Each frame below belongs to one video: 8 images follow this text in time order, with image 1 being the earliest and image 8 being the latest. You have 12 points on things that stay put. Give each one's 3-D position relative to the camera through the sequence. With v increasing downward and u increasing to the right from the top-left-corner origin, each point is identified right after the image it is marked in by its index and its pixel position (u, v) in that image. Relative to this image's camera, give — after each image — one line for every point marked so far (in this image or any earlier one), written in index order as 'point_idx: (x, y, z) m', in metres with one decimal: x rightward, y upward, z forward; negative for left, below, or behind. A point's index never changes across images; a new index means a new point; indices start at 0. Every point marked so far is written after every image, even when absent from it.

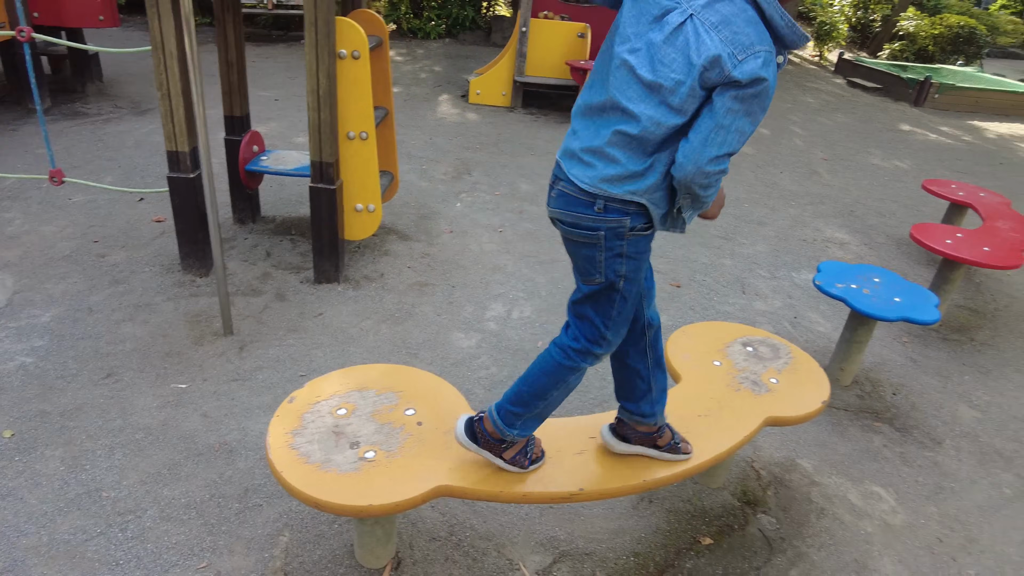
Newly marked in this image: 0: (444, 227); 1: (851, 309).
0: (-0.4, +0.4, +4.2) m
1: (+1.3, -0.1, +2.6) m
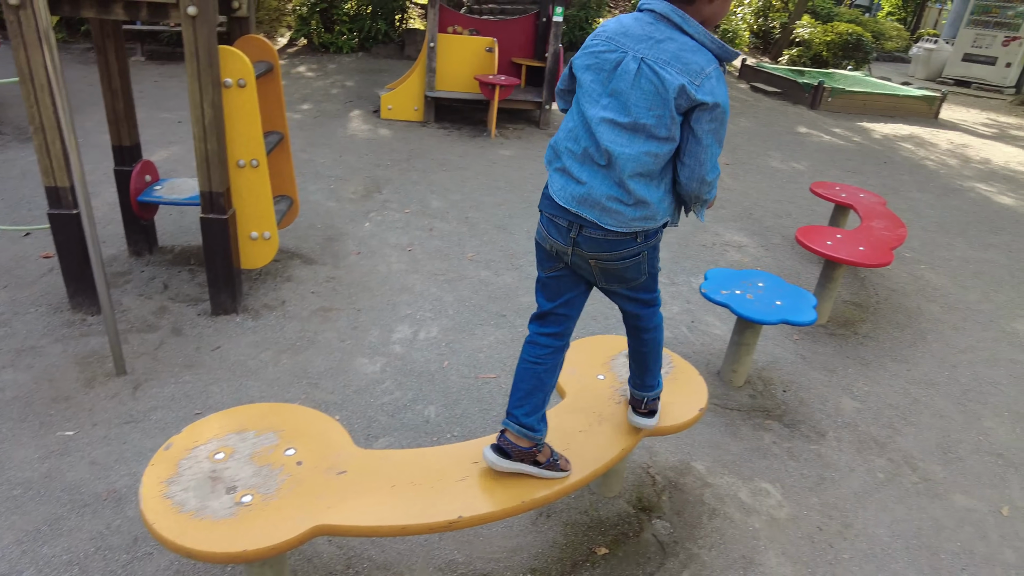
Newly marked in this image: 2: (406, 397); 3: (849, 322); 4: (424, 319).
0: (-1.0, +0.2, +4.1) m
1: (+0.9, -0.1, +2.7) m
2: (-0.4, -0.4, +2.7) m
3: (+1.9, -0.2, +3.8) m
4: (-0.4, -0.2, +3.3) m
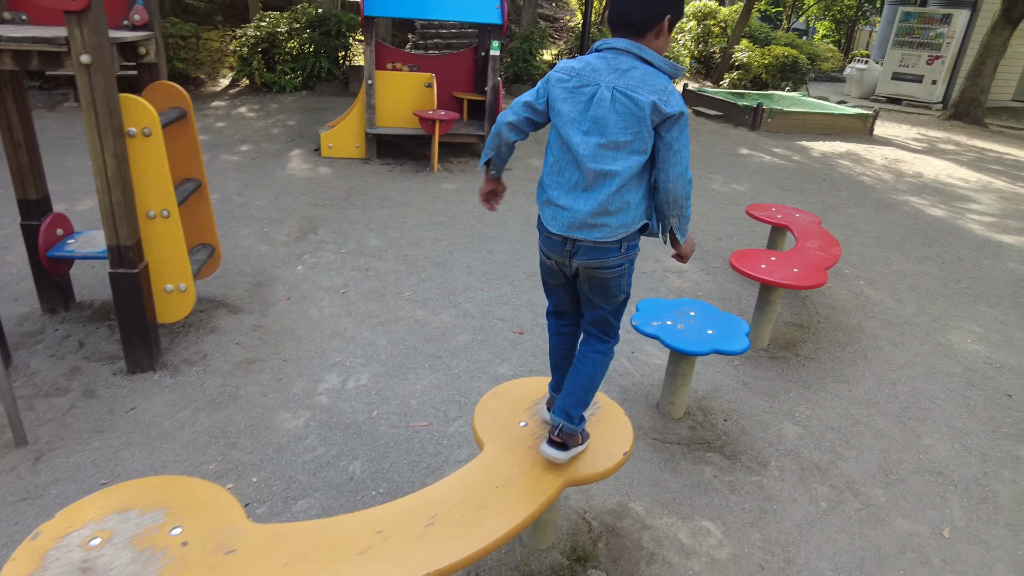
0: (-1.4, 0.0, +4.0) m
1: (+0.6, -0.2, +2.6) m
2: (-0.7, -0.6, +2.6) m
3: (+1.6, -0.3, +3.8) m
4: (-0.8, -0.4, +3.2) m
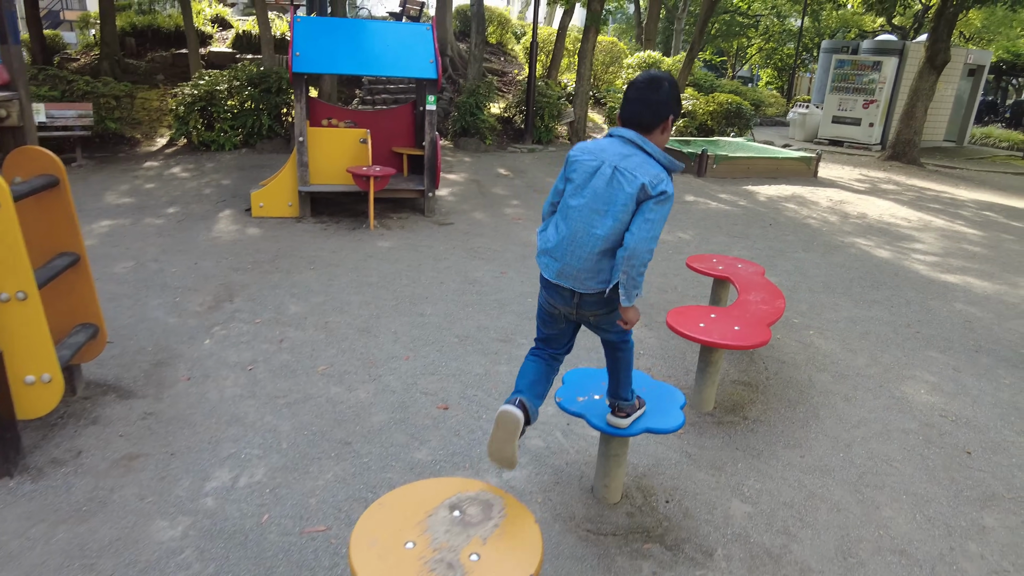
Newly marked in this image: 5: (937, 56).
0: (-1.8, -0.5, +3.6) m
1: (+0.3, -0.5, +2.3) m
2: (-1.0, -0.9, +2.2) m
3: (+1.2, -0.6, +3.5) m
4: (-1.1, -0.7, +2.8) m
5: (+8.5, +4.6, +13.4) m
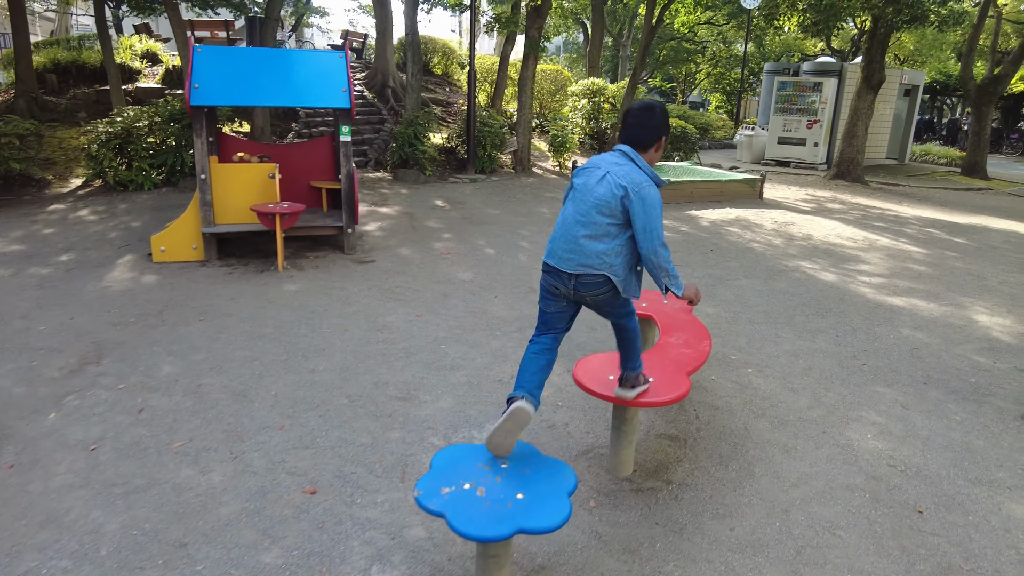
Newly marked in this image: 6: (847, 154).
0: (-2.3, -0.8, +3.0) m
1: (-0.2, -0.7, +1.9) m
2: (-1.4, -1.2, +1.6) m
3: (+0.7, -0.8, +3.1) m
4: (-1.6, -1.0, +2.3) m
5: (+7.3, +4.3, +13.5) m
6: (+7.1, +2.8, +14.3) m
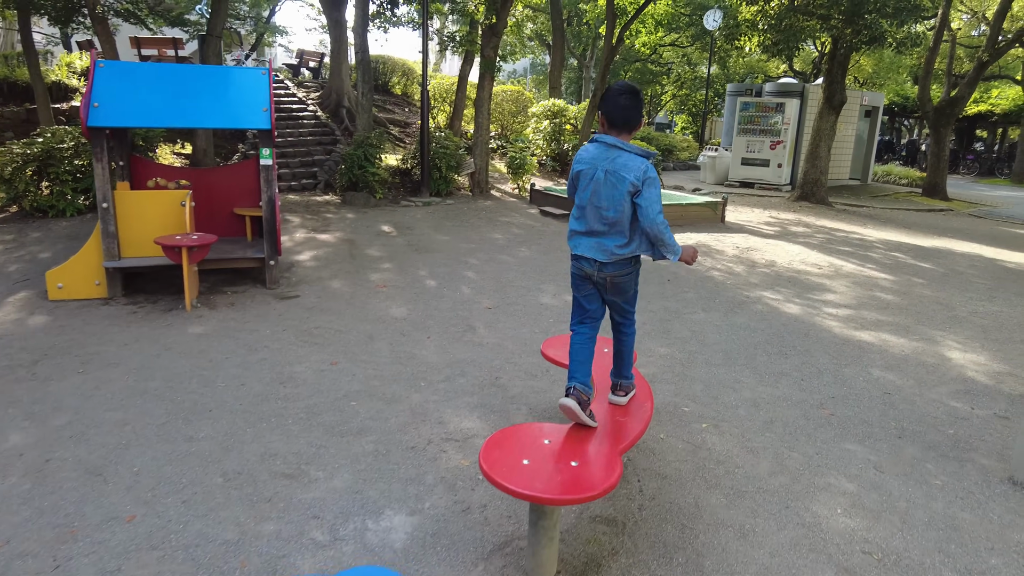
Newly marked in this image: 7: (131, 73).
0: (-2.6, -1.0, +2.3) m
1: (-0.5, -0.9, +1.3) m
2: (-1.7, -1.4, +1.0) m
3: (+0.3, -1.0, +2.5) m
4: (-1.9, -1.2, +1.6) m
5: (+6.4, +3.8, +13.3) m
6: (+6.3, +2.4, +14.1) m
7: (-3.3, +1.9, +5.8) m
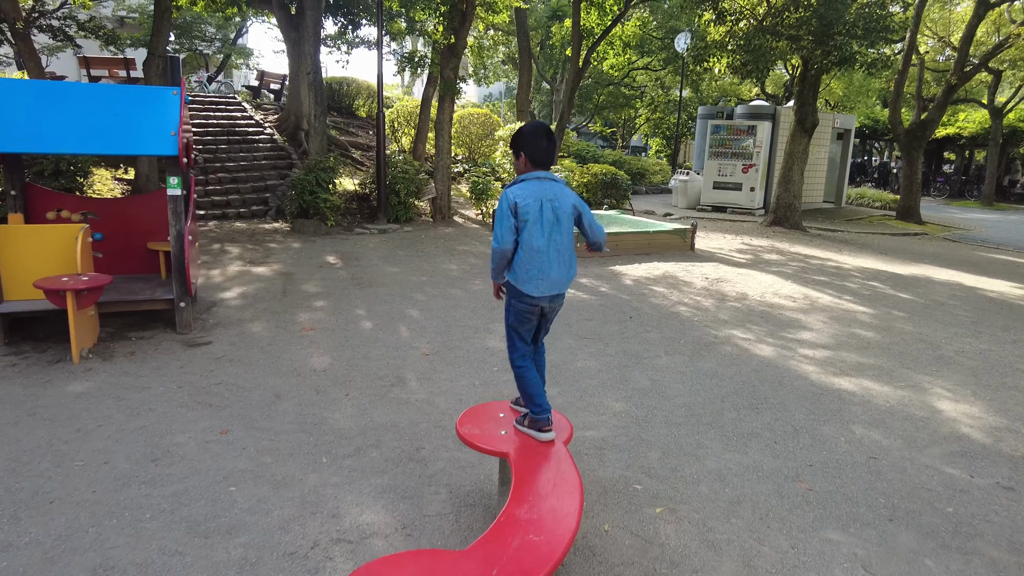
0: (-3.0, -1.3, +1.6) m
1: (-0.8, -1.0, +0.6) m
2: (-2.0, -1.5, +0.3) m
3: (-0.1, -1.3, +1.8) m
4: (-2.2, -1.4, +0.9) m
5: (+5.7, +3.3, +13.0) m
6: (+5.5, +1.8, +13.7) m
7: (-3.7, +1.5, +5.1) m
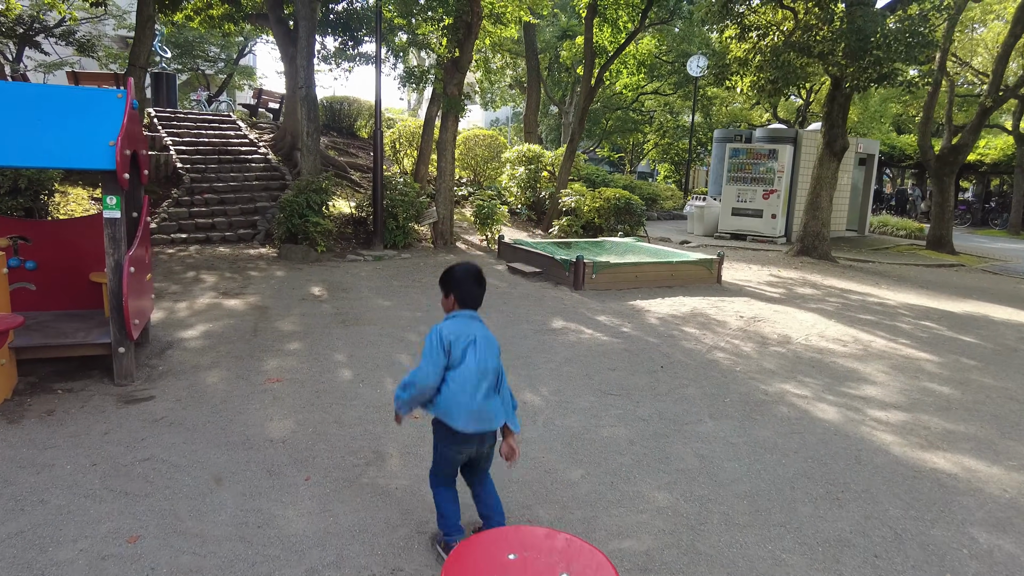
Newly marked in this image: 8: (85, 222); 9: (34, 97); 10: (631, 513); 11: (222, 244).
0: (-3.0, -1.4, +0.6) m
1: (-0.8, -1.2, -0.4) m
2: (-2.0, -1.6, -0.8) m
3: (0.0, -1.4, +0.8) m
4: (-2.2, -1.5, -0.1) m
5: (+5.9, +2.6, +12.1) m
6: (+5.7, +1.1, +12.7) m
7: (-3.7, +1.2, +4.2) m
8: (-3.3, +0.5, +5.1) m
9: (-3.2, +1.3, +4.4) m
10: (+0.6, -1.0, +3.2) m
11: (-4.5, +0.7, +10.5) m
